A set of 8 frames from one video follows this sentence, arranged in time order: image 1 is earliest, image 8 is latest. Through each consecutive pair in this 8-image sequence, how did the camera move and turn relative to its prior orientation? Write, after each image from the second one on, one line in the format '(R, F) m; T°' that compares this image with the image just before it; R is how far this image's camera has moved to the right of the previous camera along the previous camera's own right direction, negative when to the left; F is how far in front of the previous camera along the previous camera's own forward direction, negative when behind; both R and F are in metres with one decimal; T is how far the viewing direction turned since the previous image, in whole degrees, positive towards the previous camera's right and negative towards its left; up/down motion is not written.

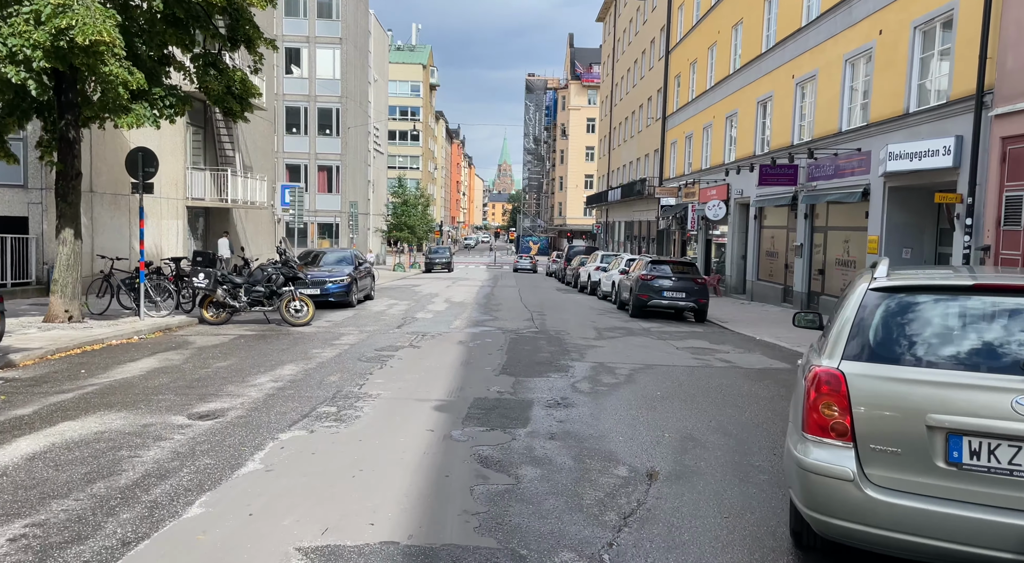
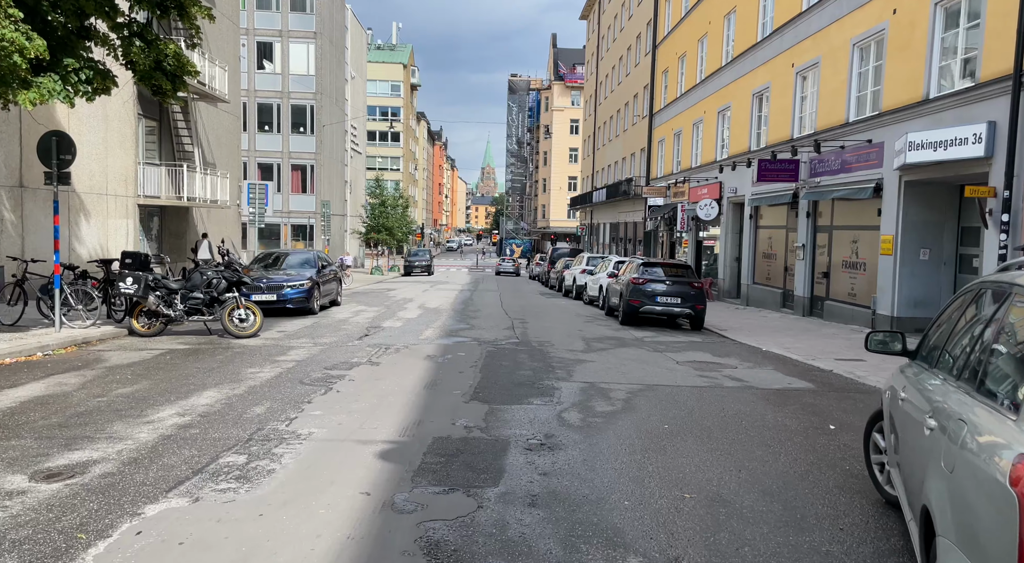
(+0.1, +1.7) m; +1°
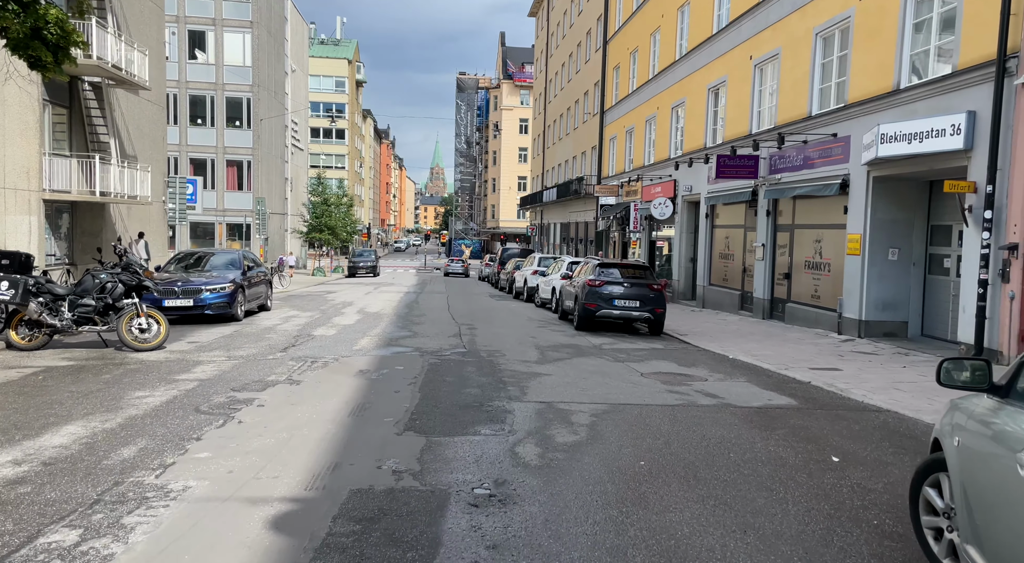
(+0.1, +1.3) m; +4°
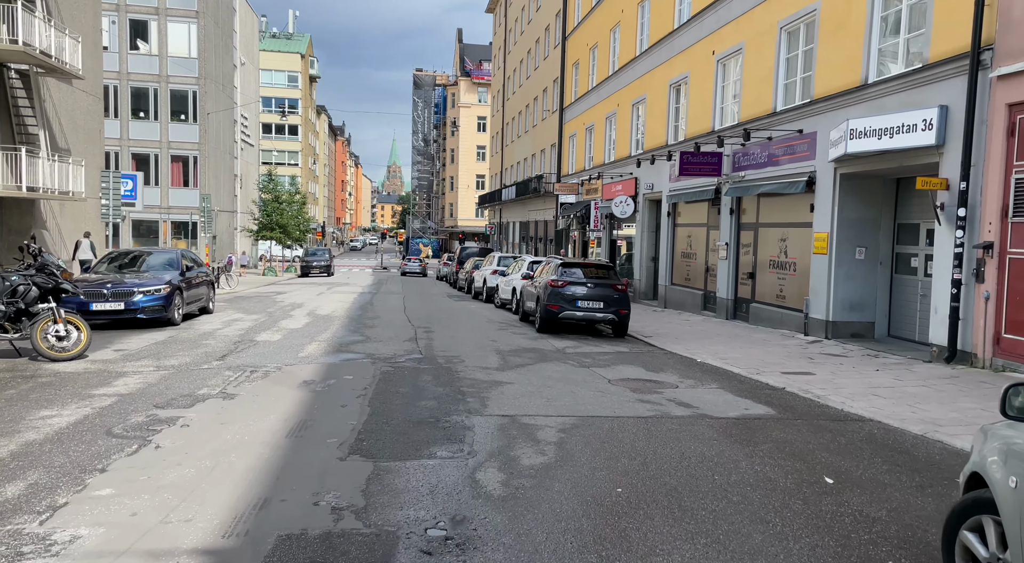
(0.0, +0.7) m; +3°
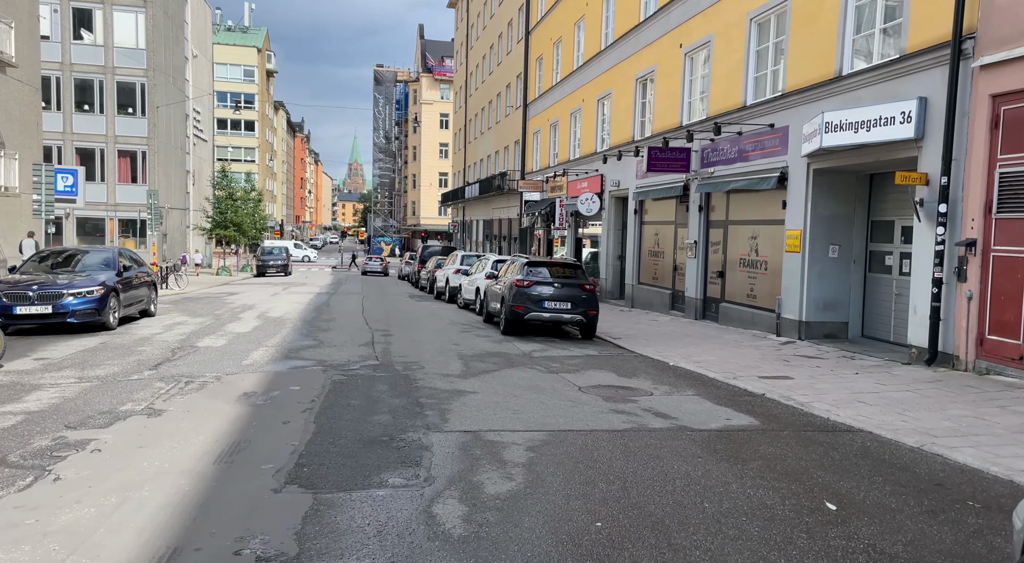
(0.0, +0.7) m; +3°
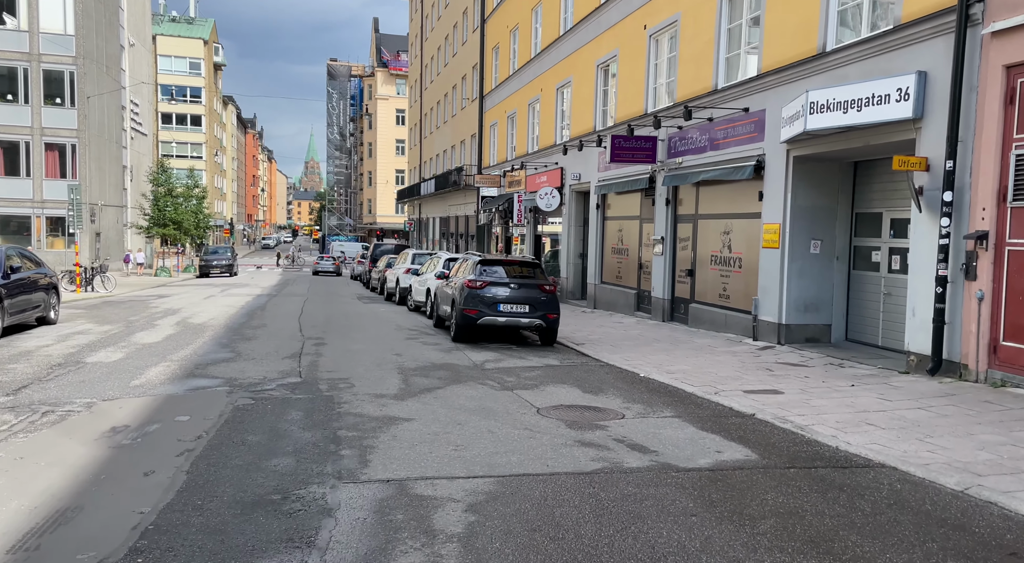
(+0.2, +1.5) m; +3°
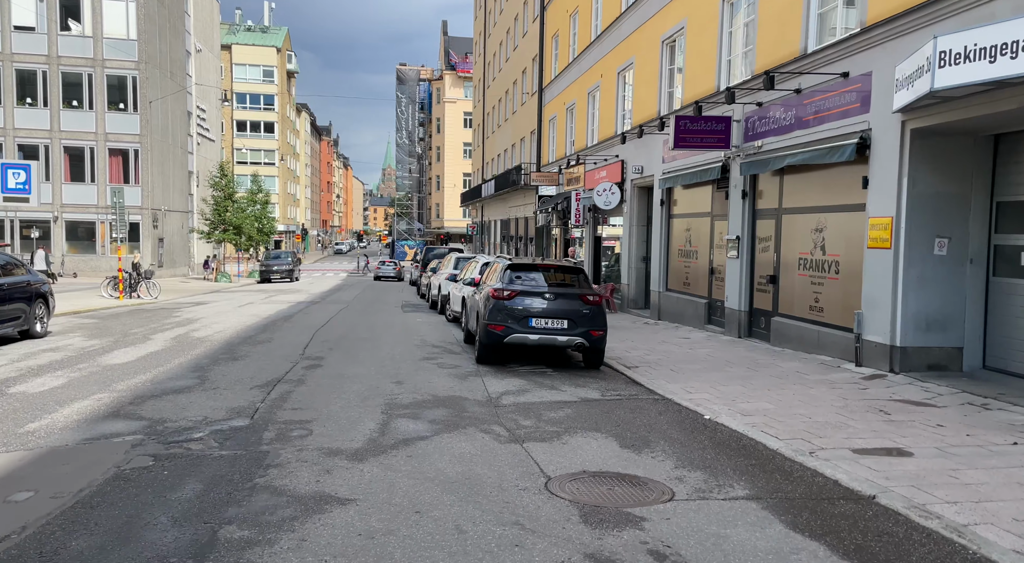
(+0.5, +2.3) m; -6°
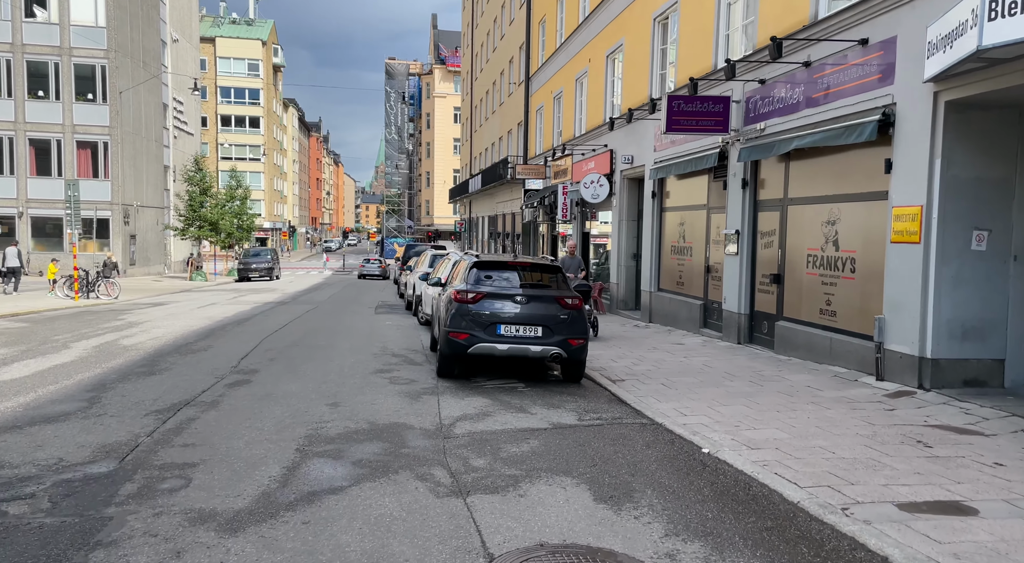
(+0.3, +1.5) m; 0°
